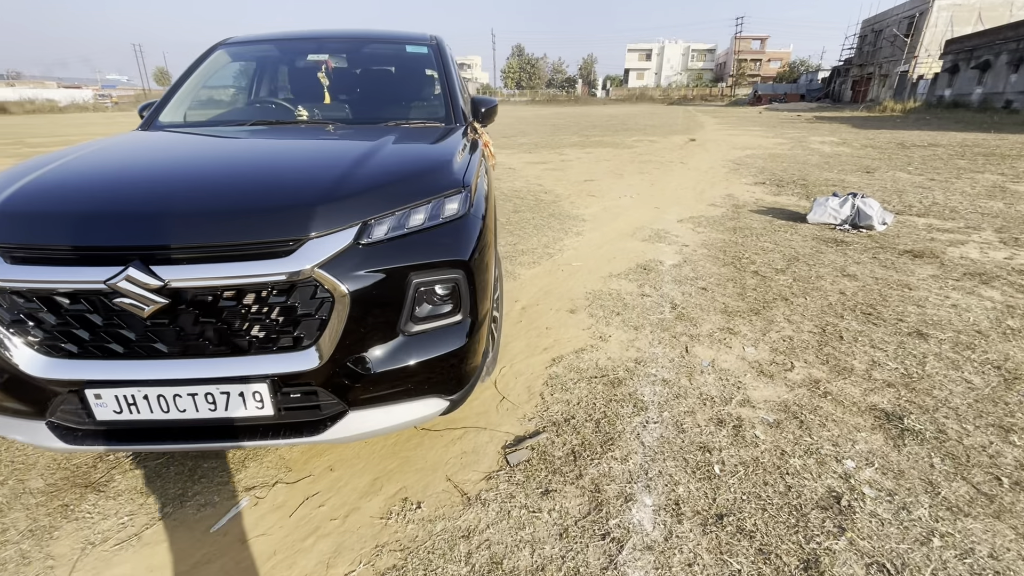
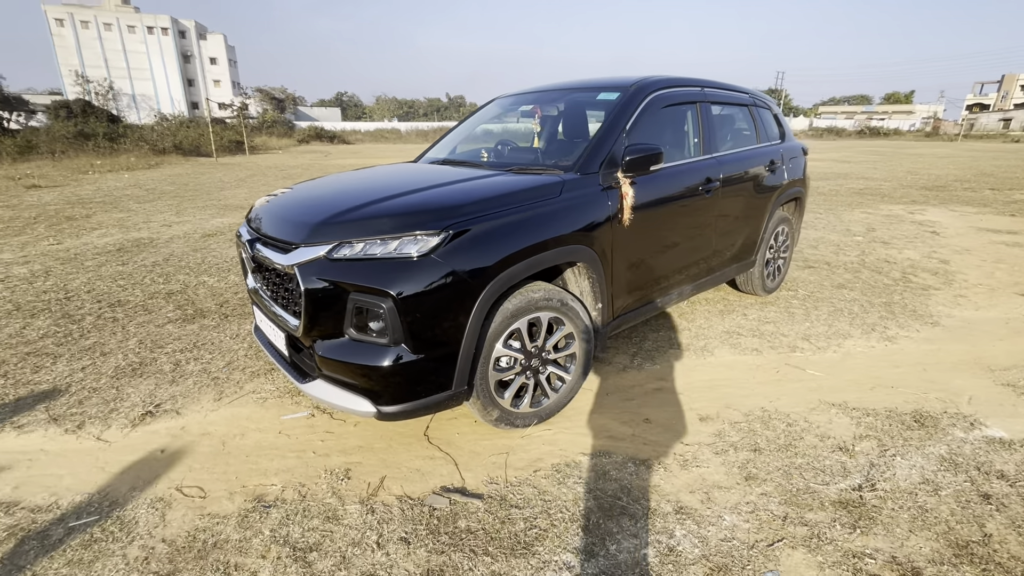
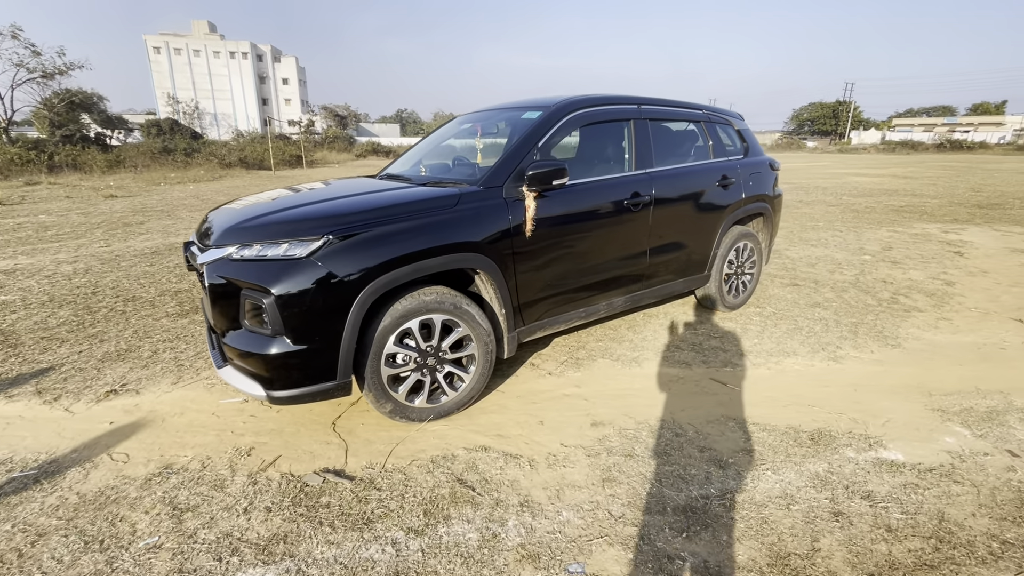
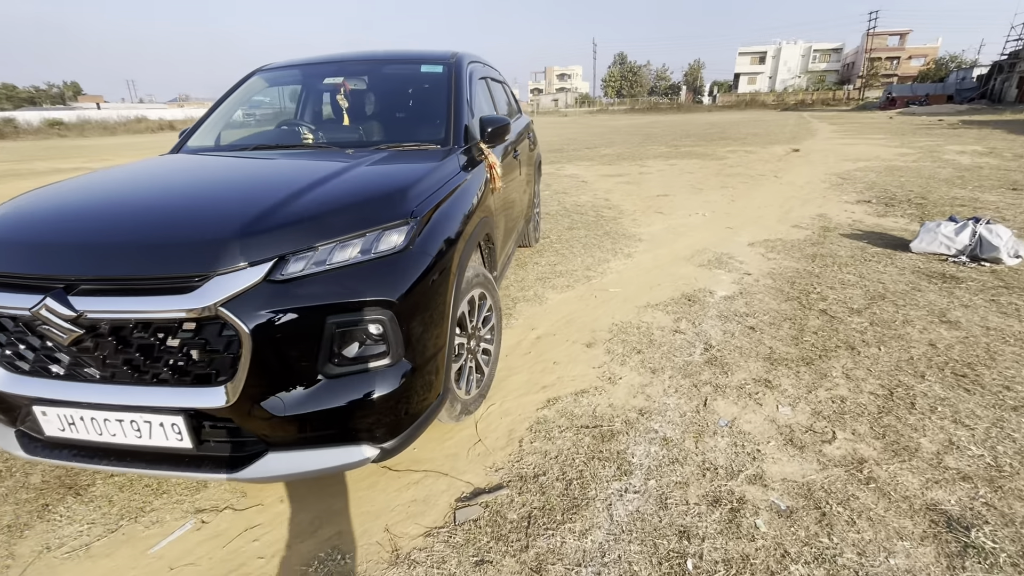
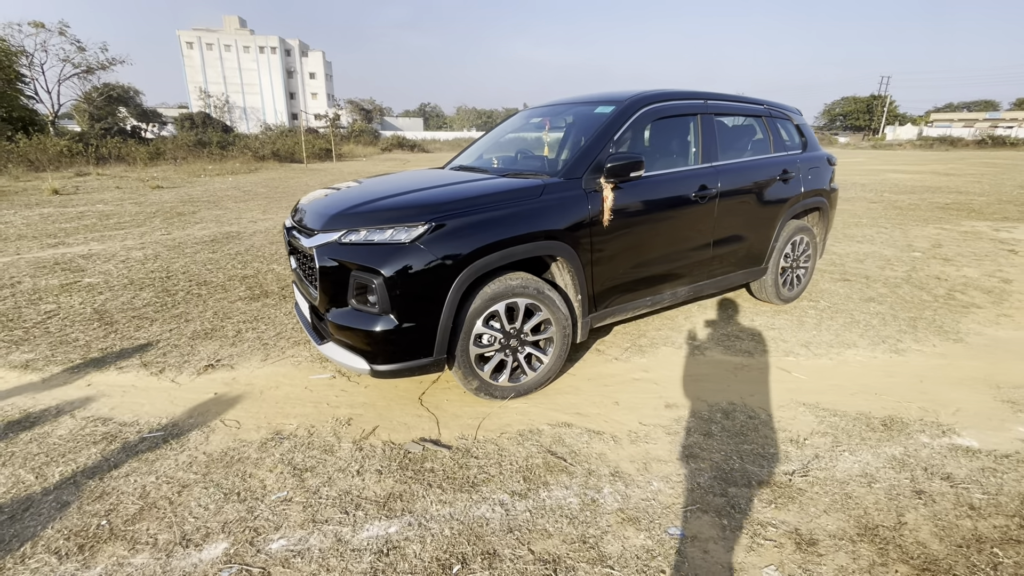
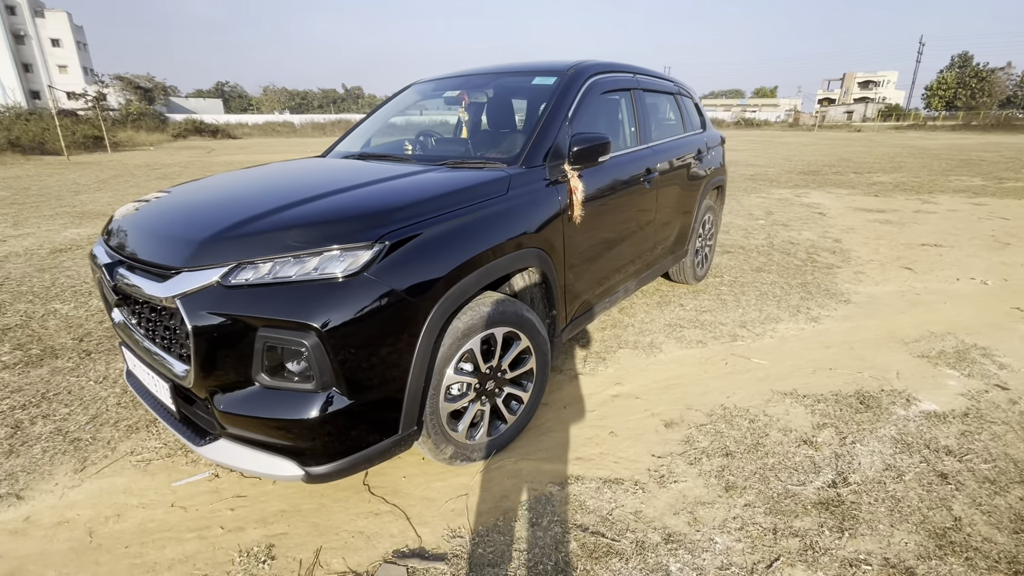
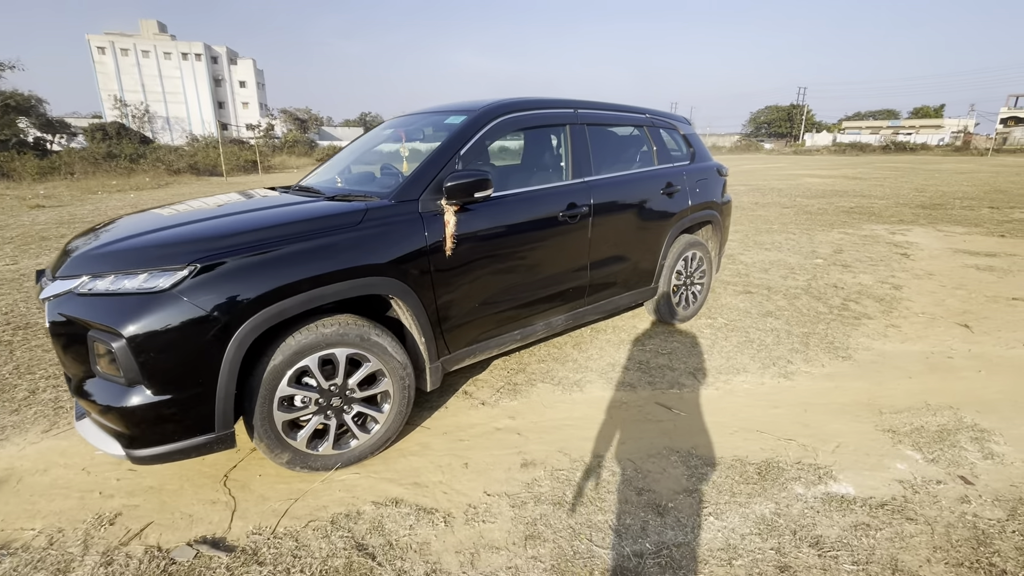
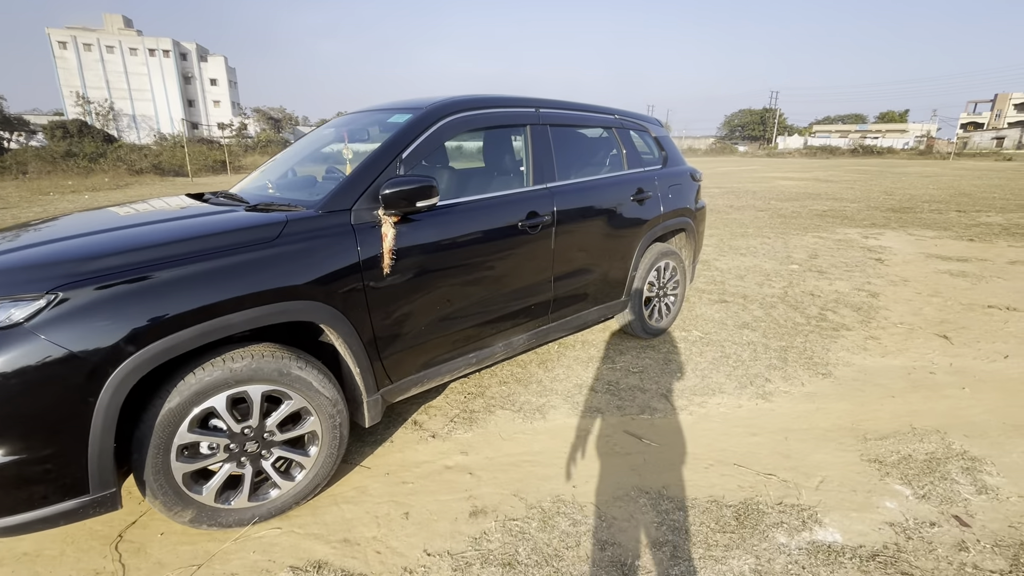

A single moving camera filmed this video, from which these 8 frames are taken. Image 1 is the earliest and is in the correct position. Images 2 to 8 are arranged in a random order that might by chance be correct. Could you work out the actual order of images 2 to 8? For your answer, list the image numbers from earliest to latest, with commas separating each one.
4, 6, 2, 5, 3, 7, 8
